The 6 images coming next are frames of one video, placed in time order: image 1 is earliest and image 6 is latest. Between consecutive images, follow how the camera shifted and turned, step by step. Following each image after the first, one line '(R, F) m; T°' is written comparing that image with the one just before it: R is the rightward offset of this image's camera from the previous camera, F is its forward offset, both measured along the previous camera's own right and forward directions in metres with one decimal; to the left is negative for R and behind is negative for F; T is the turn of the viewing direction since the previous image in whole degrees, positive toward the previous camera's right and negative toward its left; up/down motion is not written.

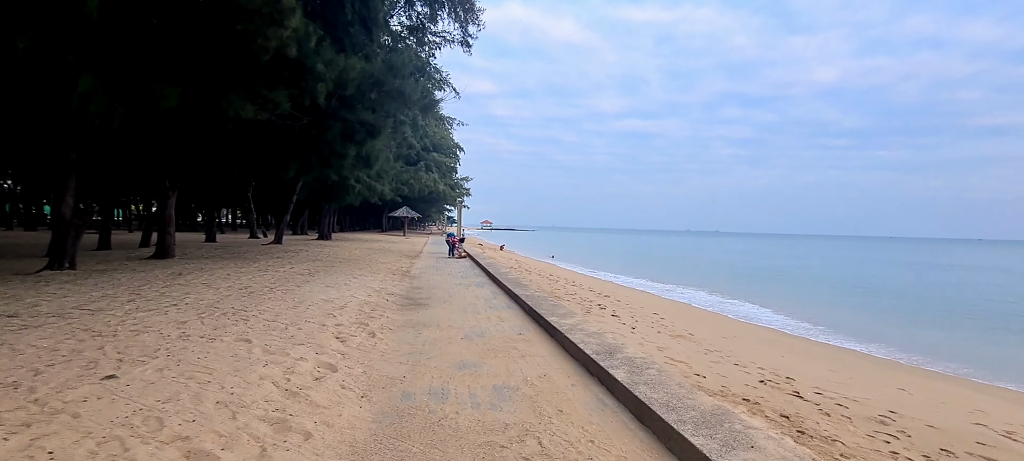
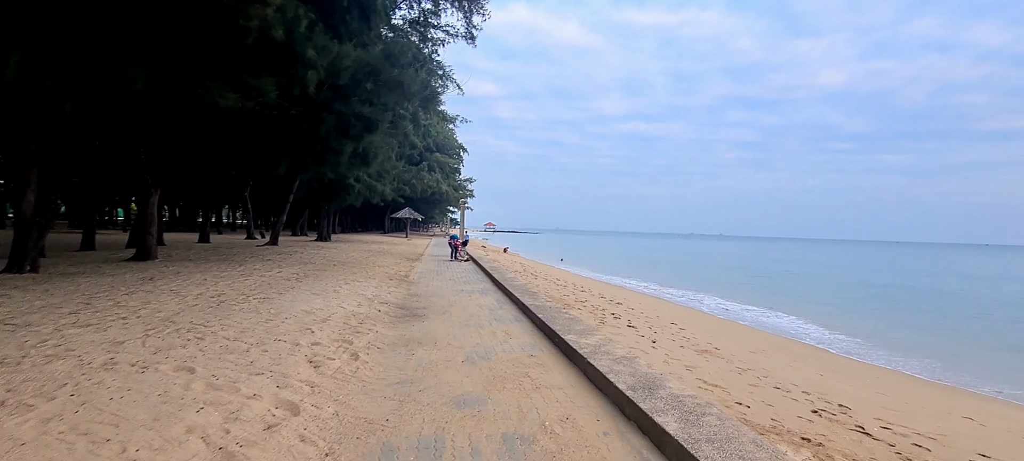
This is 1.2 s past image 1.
(-0.1, +1.0) m; 0°
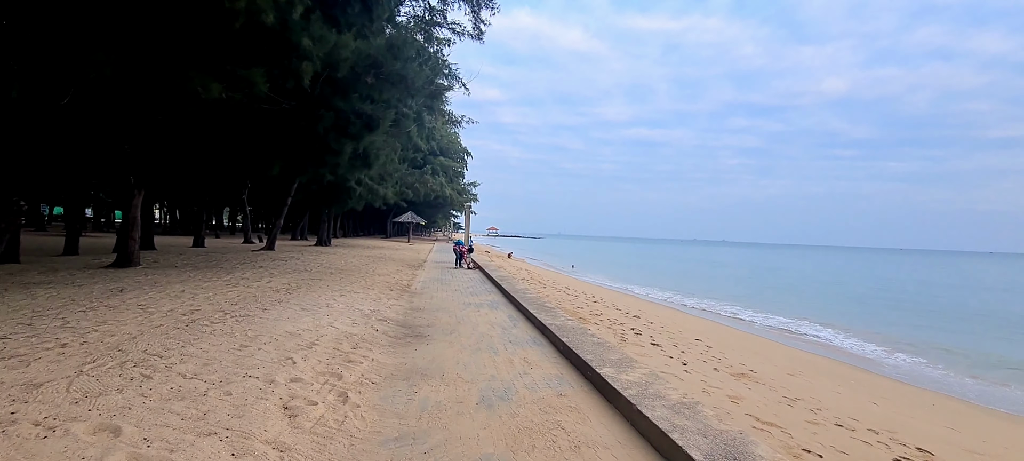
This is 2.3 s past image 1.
(-0.2, +1.0) m; 0°
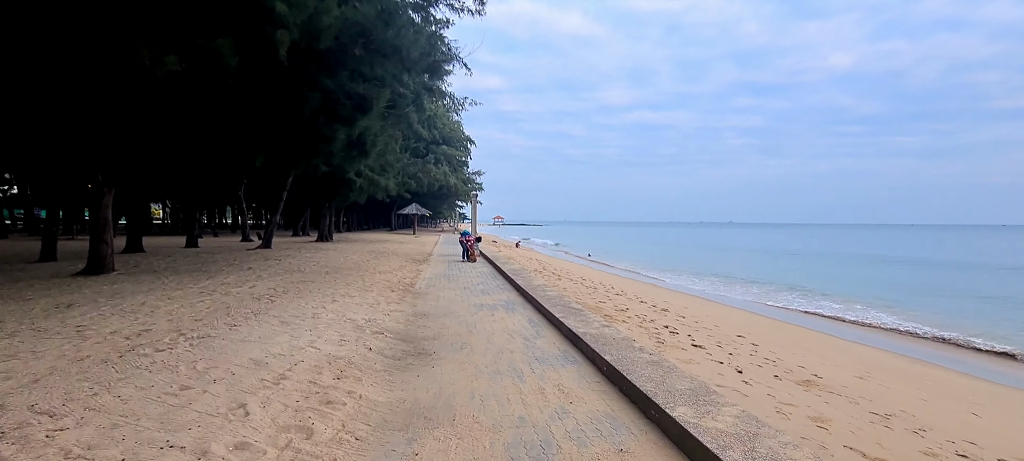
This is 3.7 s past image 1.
(-0.2, +1.4) m; -1°
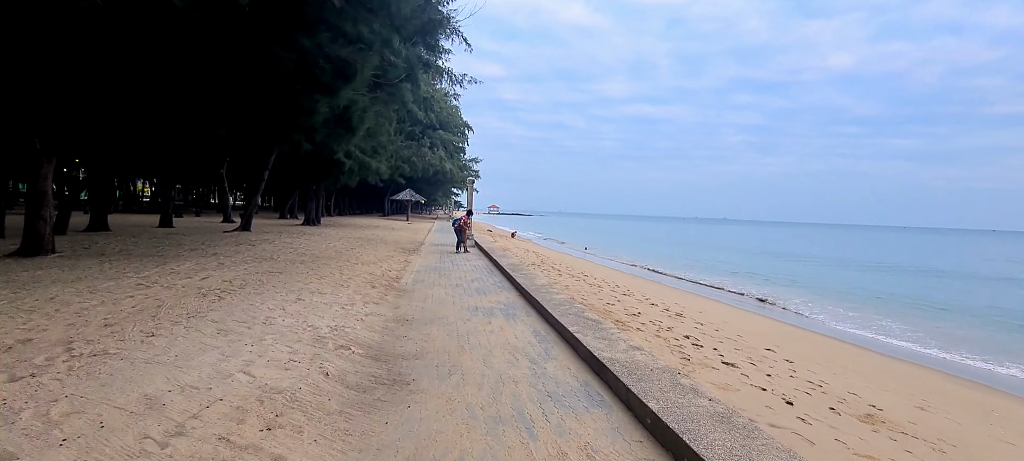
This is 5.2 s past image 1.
(-0.1, +1.4) m; +1°
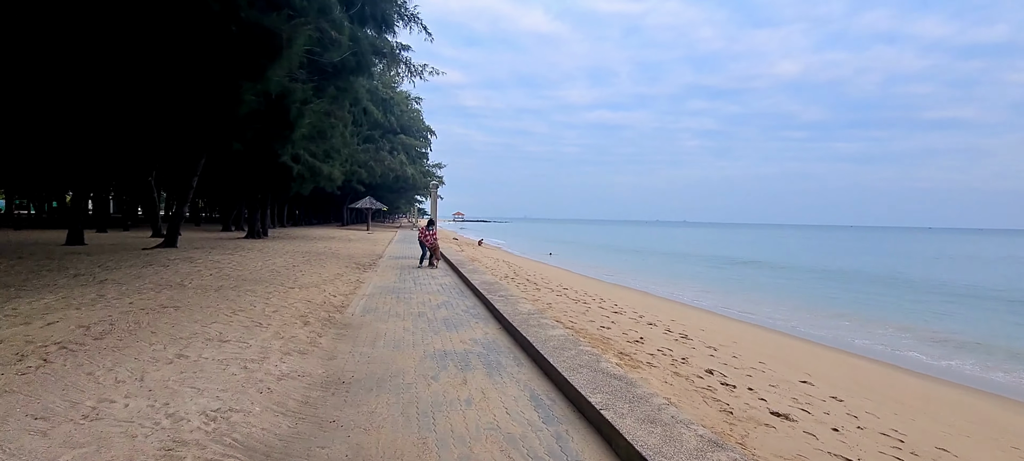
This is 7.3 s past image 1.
(-0.2, +2.0) m; +4°
